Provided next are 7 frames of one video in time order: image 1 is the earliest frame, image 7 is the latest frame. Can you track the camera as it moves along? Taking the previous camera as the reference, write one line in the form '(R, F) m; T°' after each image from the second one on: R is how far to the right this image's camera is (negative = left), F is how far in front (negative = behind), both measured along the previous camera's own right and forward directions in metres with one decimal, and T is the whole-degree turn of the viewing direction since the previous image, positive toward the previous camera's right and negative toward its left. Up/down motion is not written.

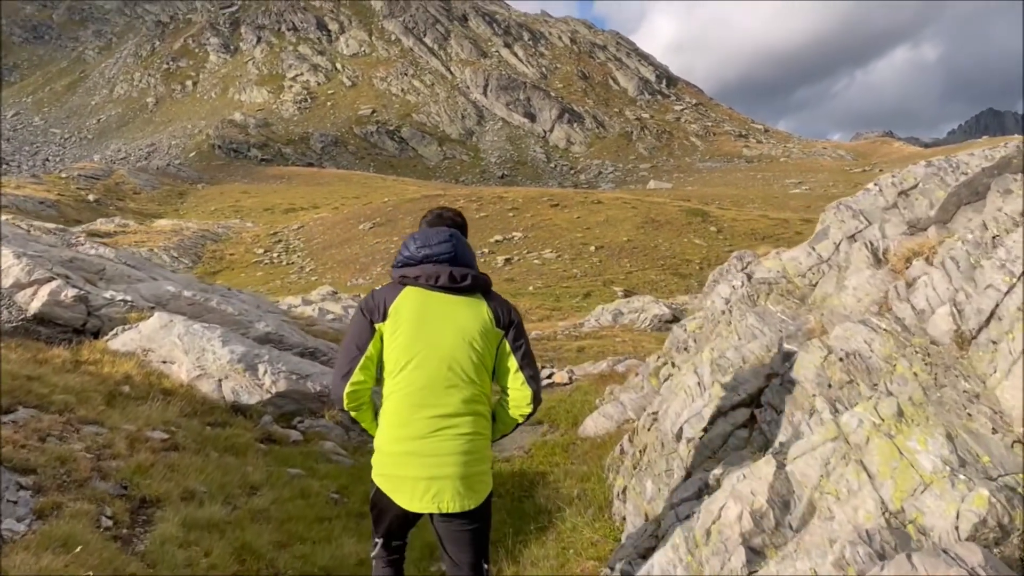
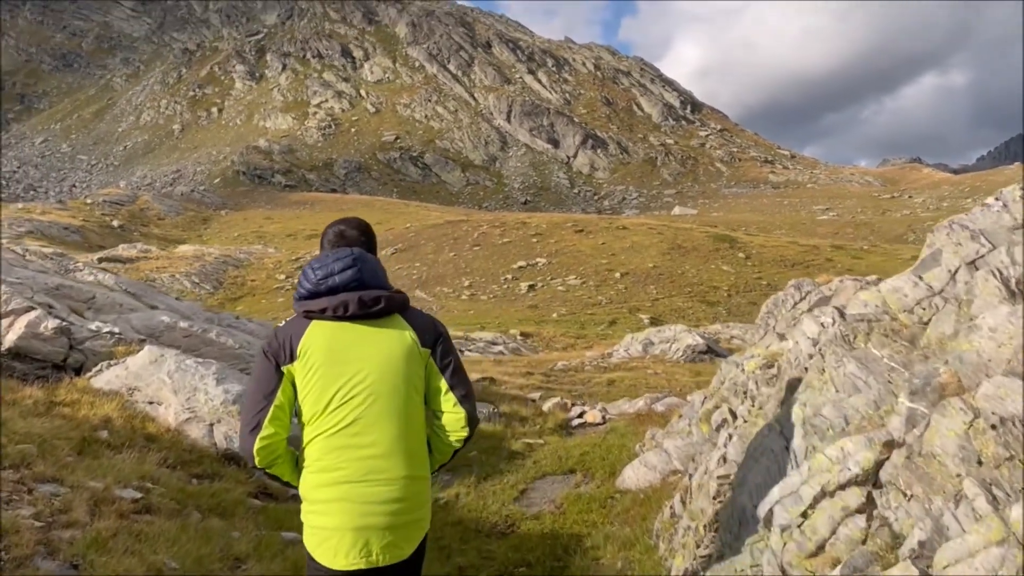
(-0.1, +1.4) m; -1°
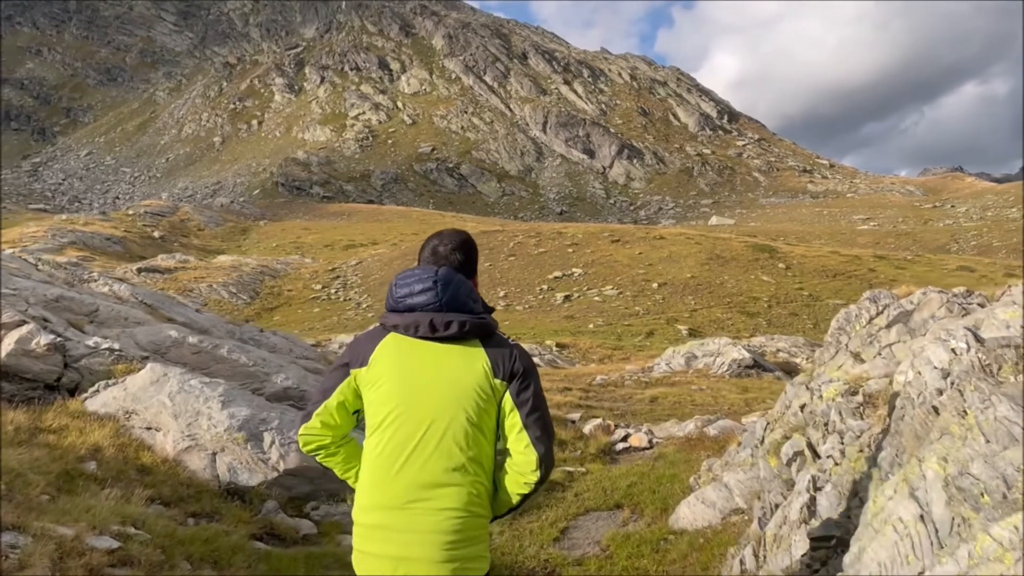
(0.0, +1.3) m; -2°
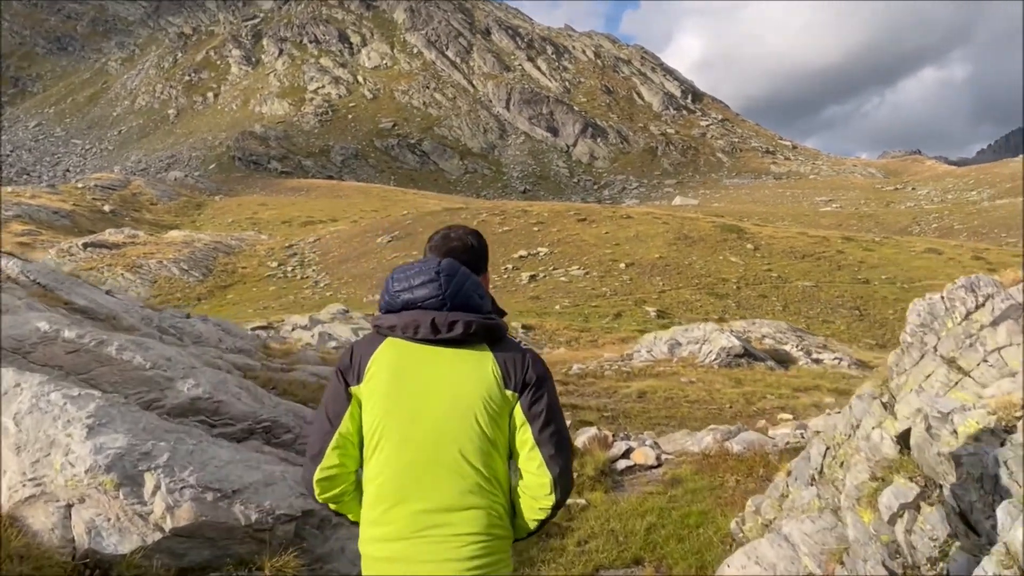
(-0.2, +2.8) m; +2°
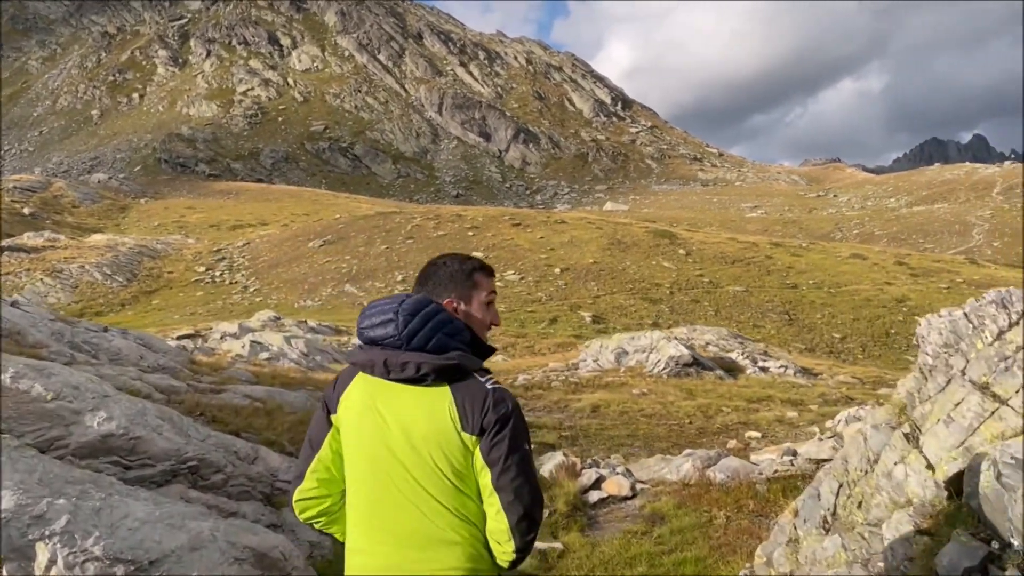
(-0.3, +1.2) m; +4°
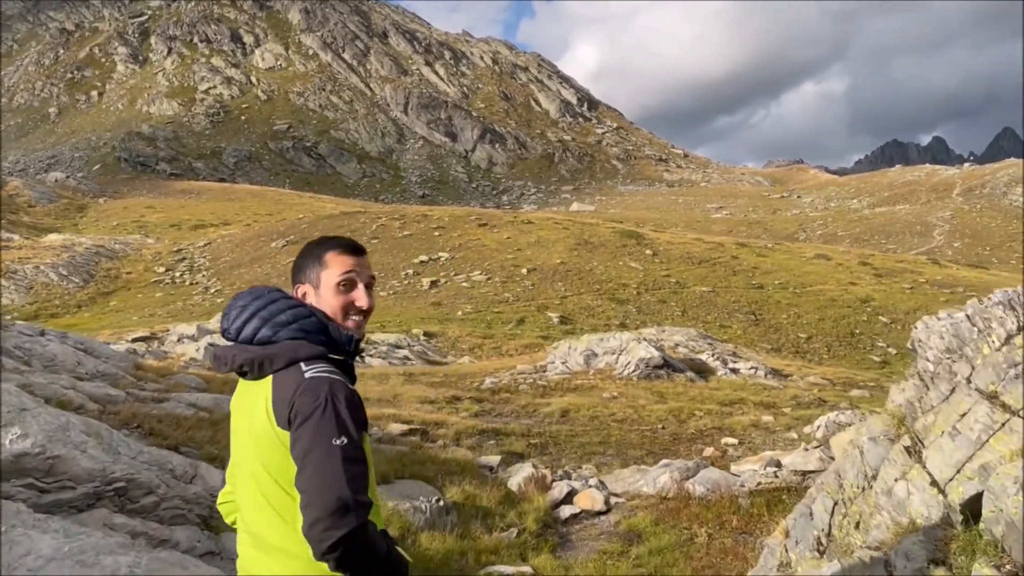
(0.0, +0.7) m; +2°
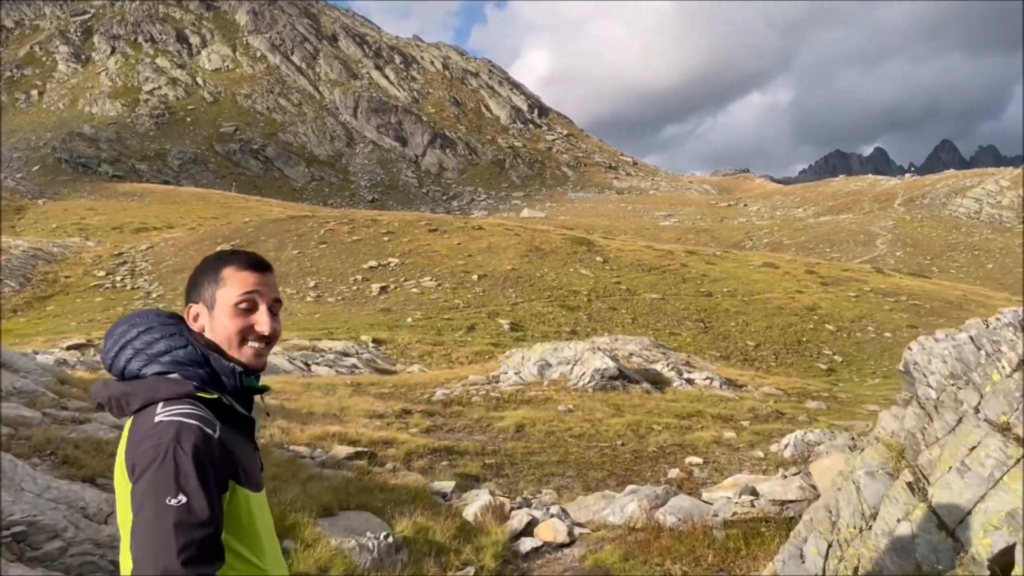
(-0.1, +0.8) m; +3°
